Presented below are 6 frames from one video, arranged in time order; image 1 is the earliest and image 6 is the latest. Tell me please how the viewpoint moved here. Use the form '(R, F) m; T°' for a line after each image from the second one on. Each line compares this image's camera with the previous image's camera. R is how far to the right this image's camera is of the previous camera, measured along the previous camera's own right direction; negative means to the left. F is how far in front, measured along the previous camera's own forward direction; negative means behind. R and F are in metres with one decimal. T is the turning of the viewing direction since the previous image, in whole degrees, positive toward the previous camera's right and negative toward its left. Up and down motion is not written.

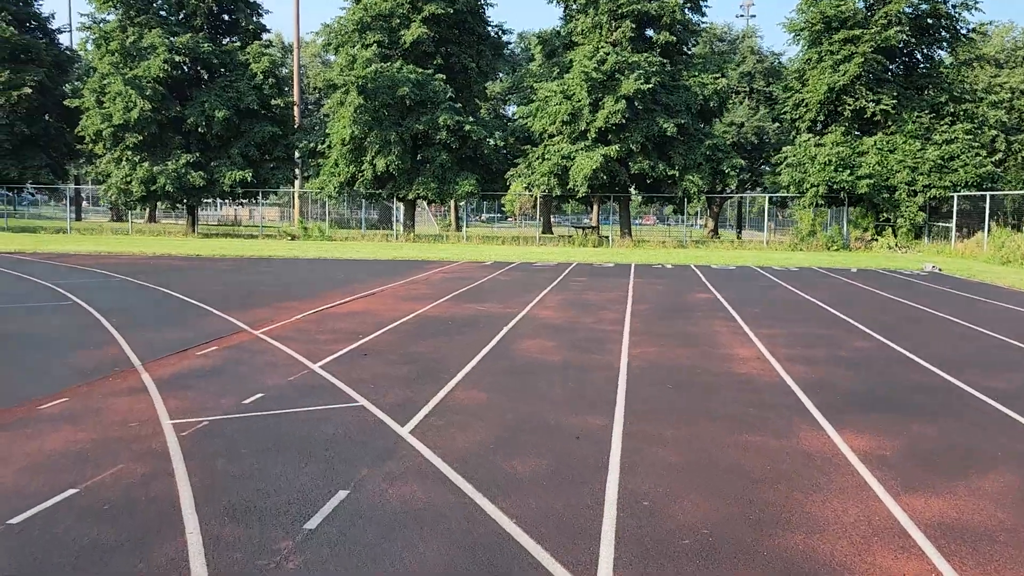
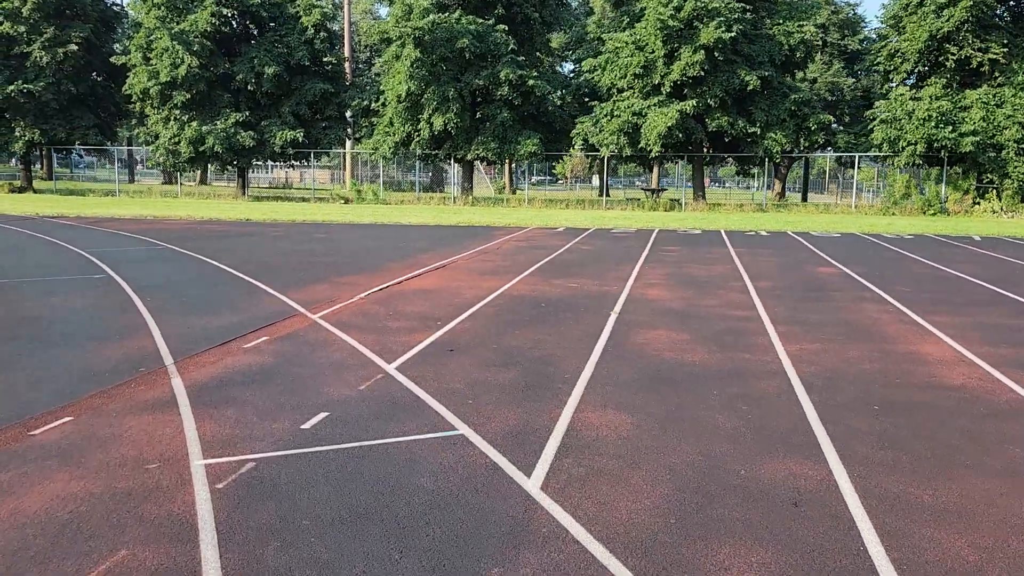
(-0.7, +2.0) m; -3°
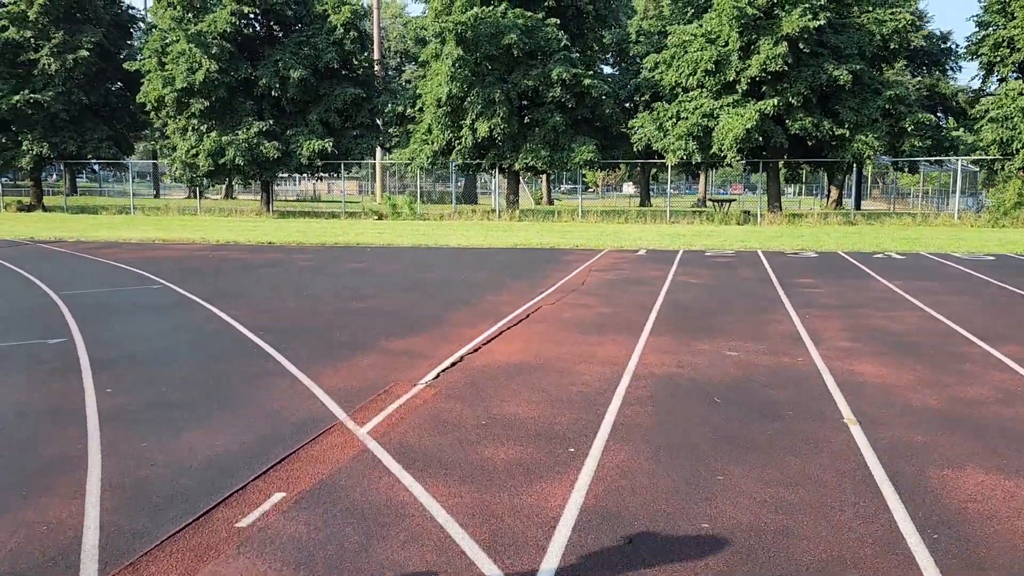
(-0.9, +3.4) m; -2°
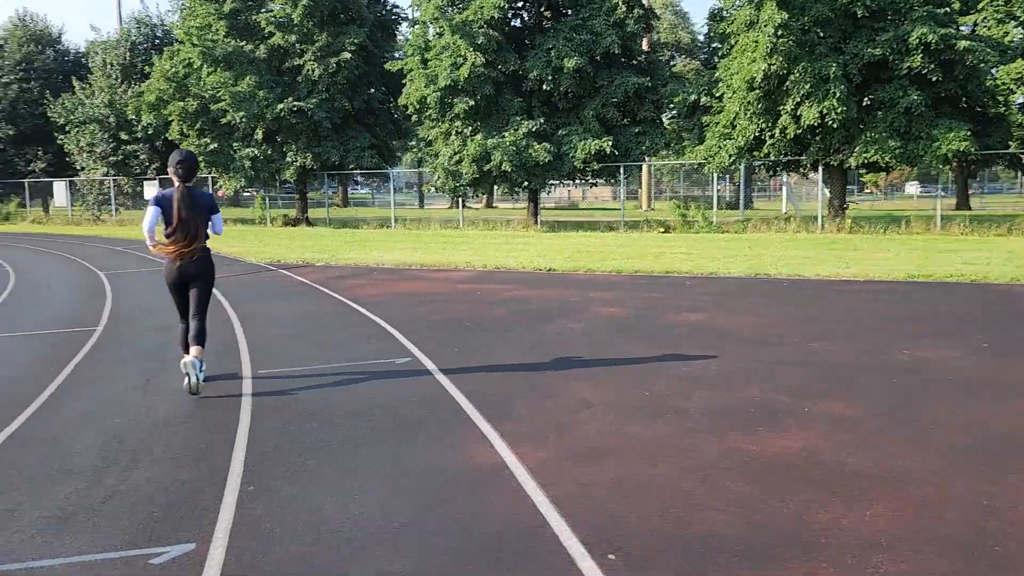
(-1.9, +5.0) m; -17°
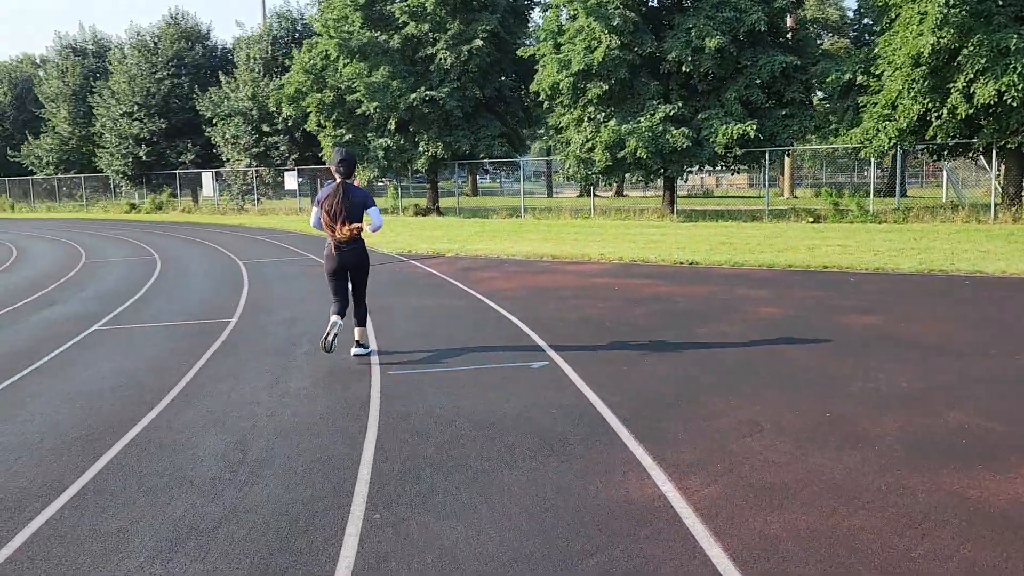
(-0.2, +0.7) m; -8°
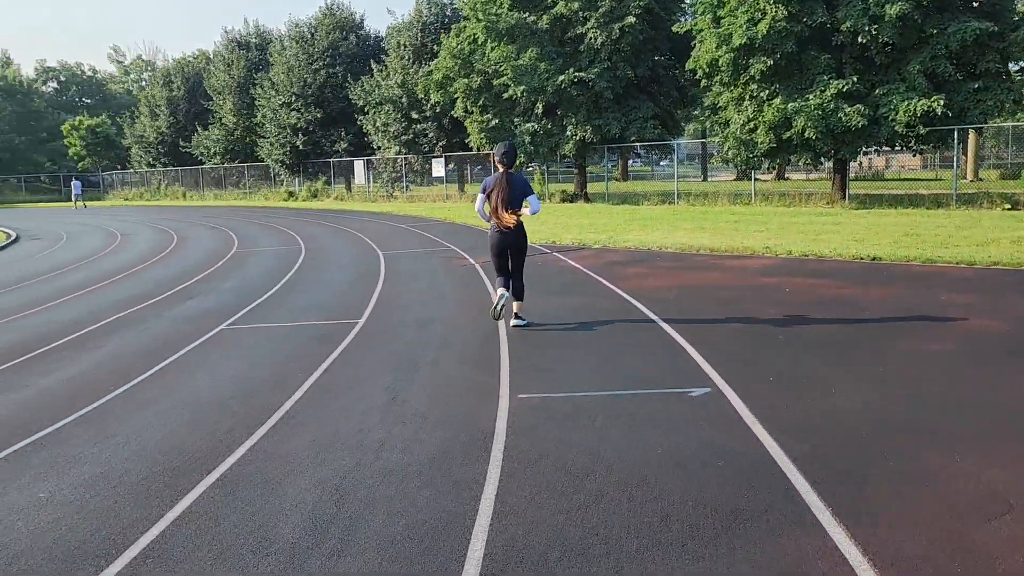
(0.0, +1.1) m; -10°
